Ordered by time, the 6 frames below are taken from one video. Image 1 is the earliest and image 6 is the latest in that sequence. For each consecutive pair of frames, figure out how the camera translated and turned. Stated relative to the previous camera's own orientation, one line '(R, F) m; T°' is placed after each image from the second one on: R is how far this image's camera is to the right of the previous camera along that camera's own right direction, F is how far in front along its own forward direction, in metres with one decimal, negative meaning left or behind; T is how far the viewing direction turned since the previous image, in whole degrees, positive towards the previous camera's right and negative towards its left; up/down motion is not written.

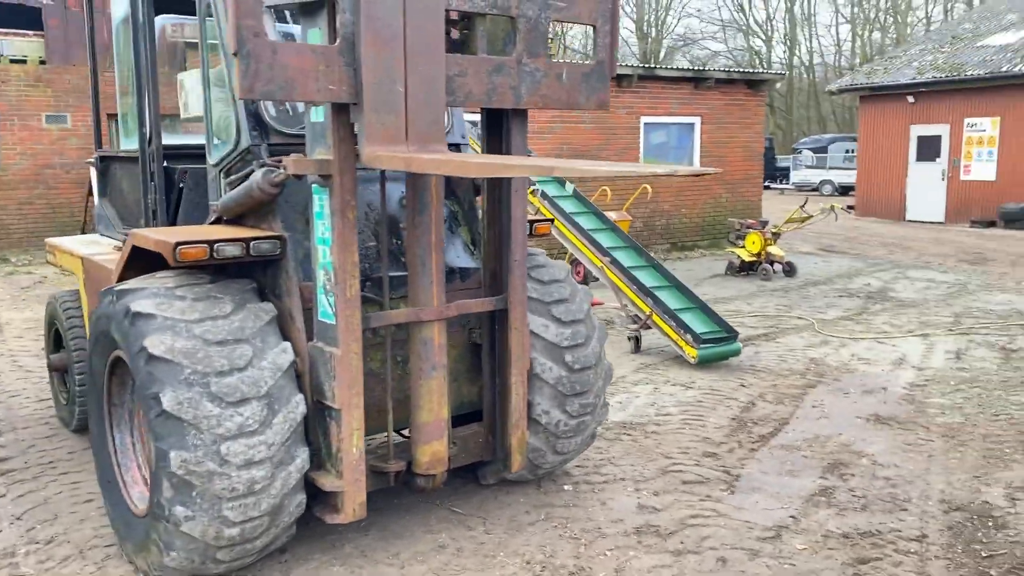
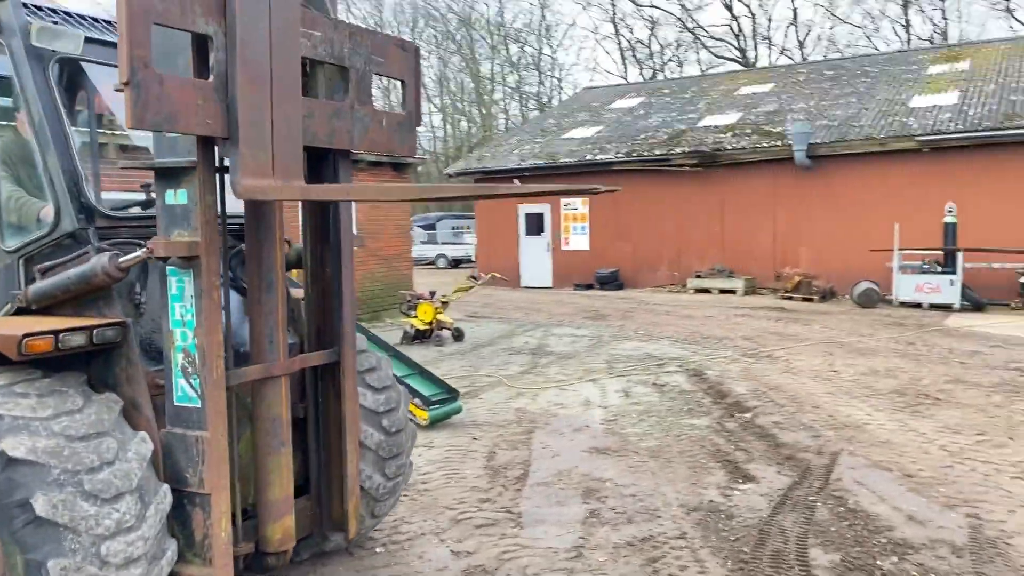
(-0.9, -0.1) m; +26°
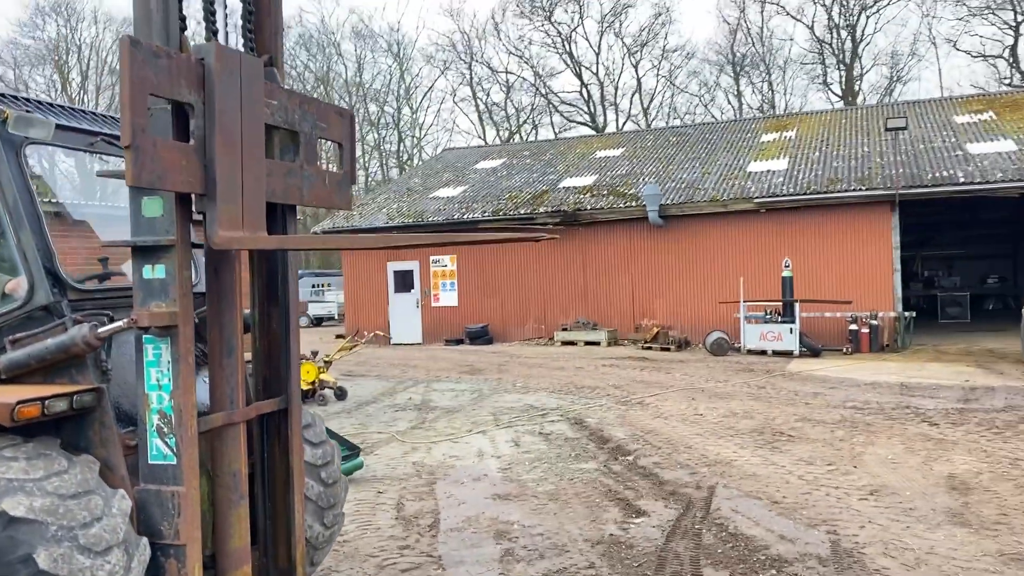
(-0.3, -0.4) m; +9°
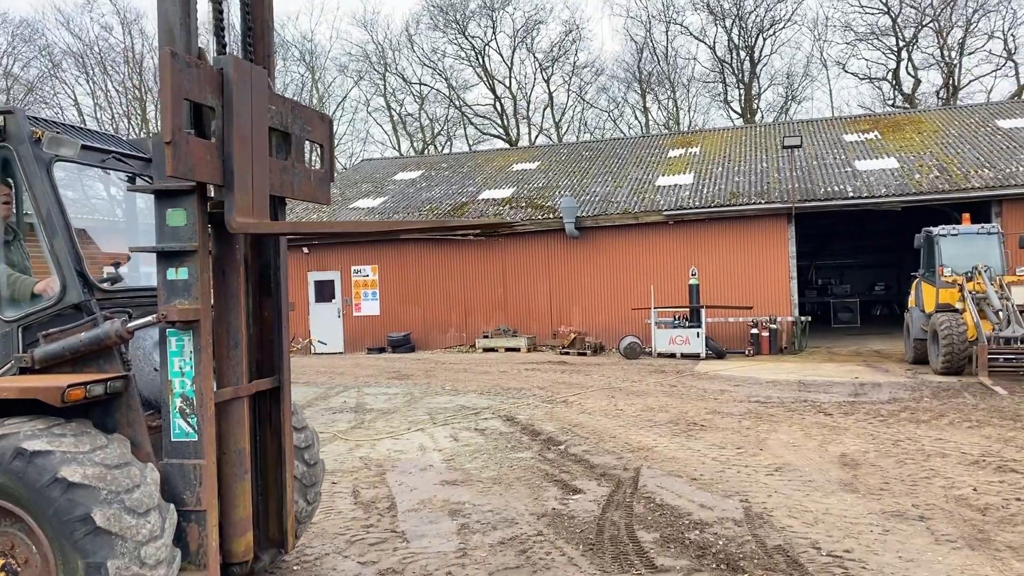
(-0.3, -0.6) m; +6°
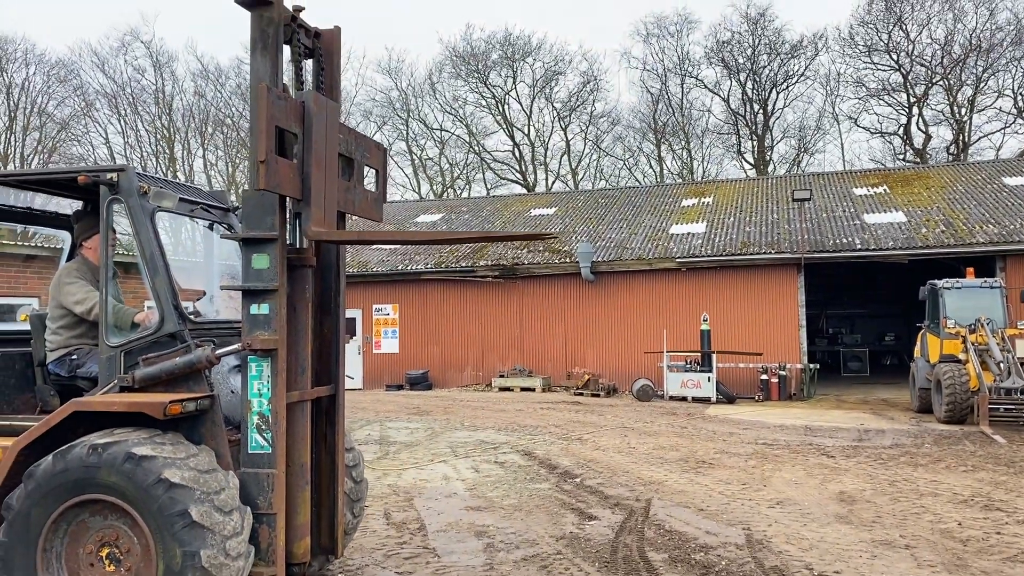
(-0.1, -0.6) m; -1°
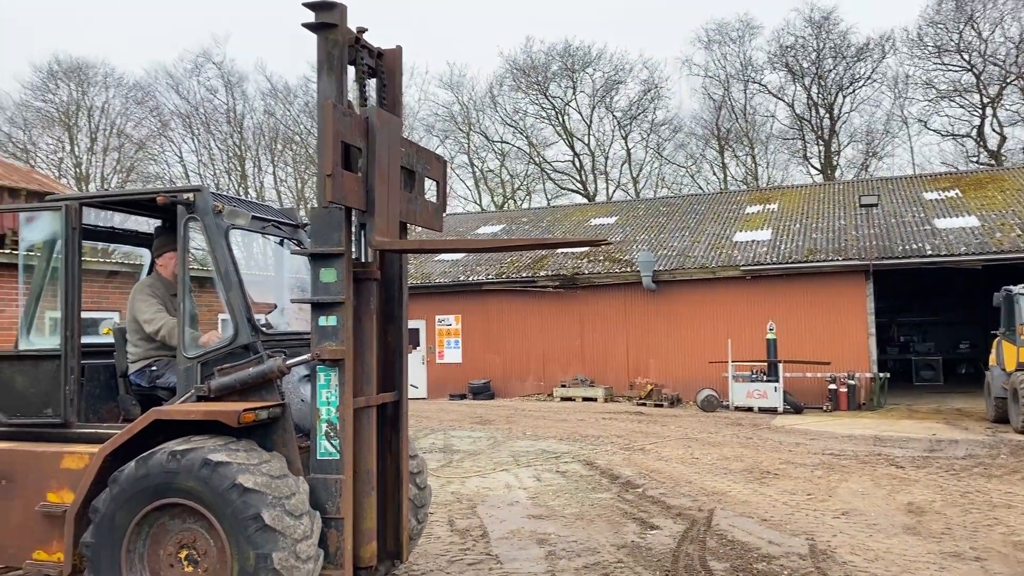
(0.0, -0.1) m; -4°
